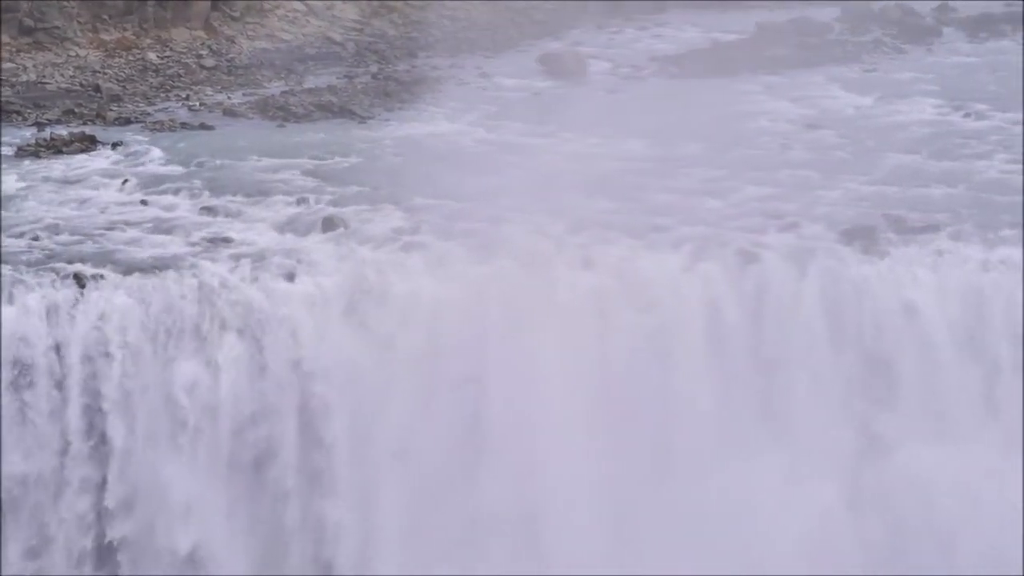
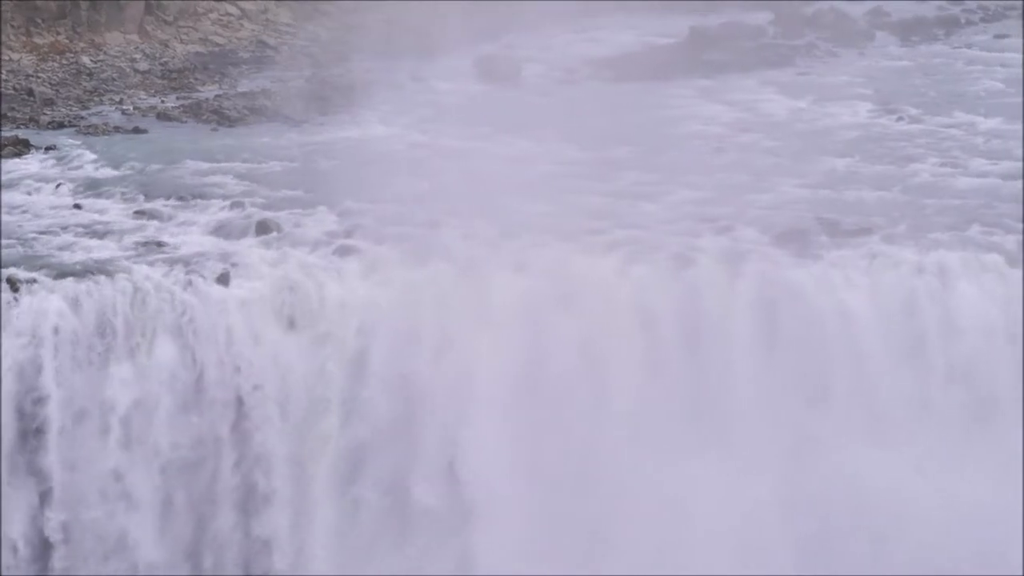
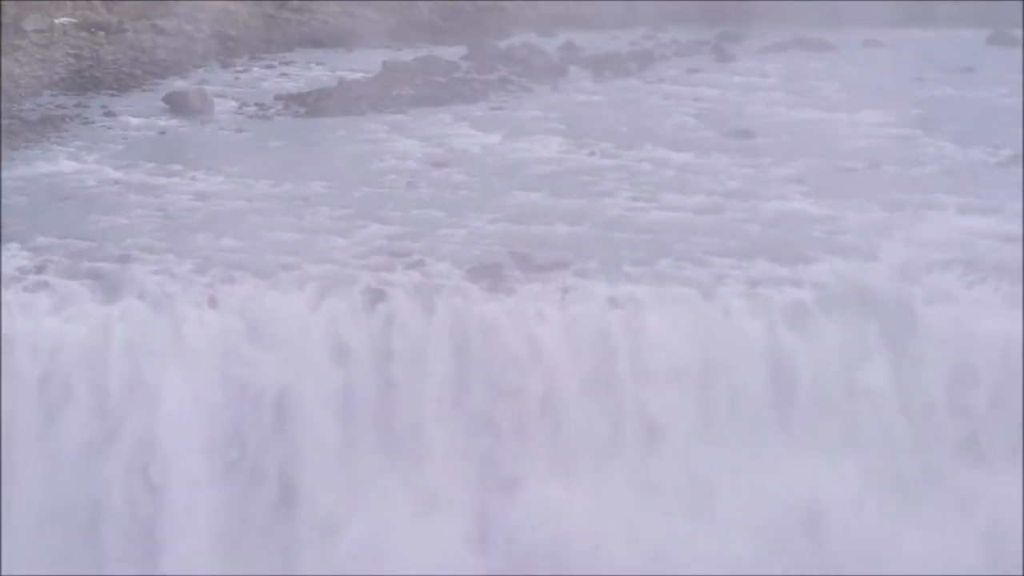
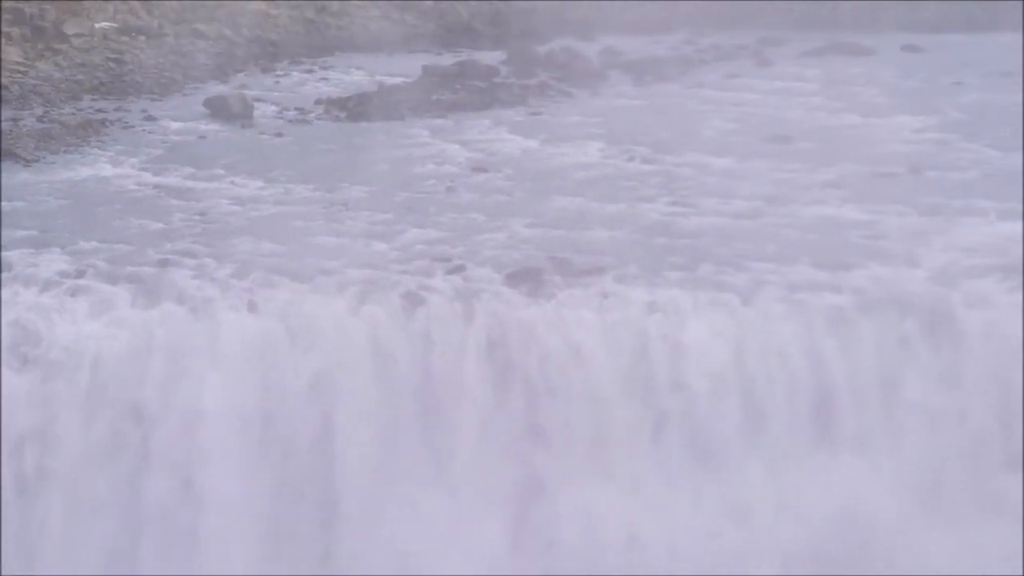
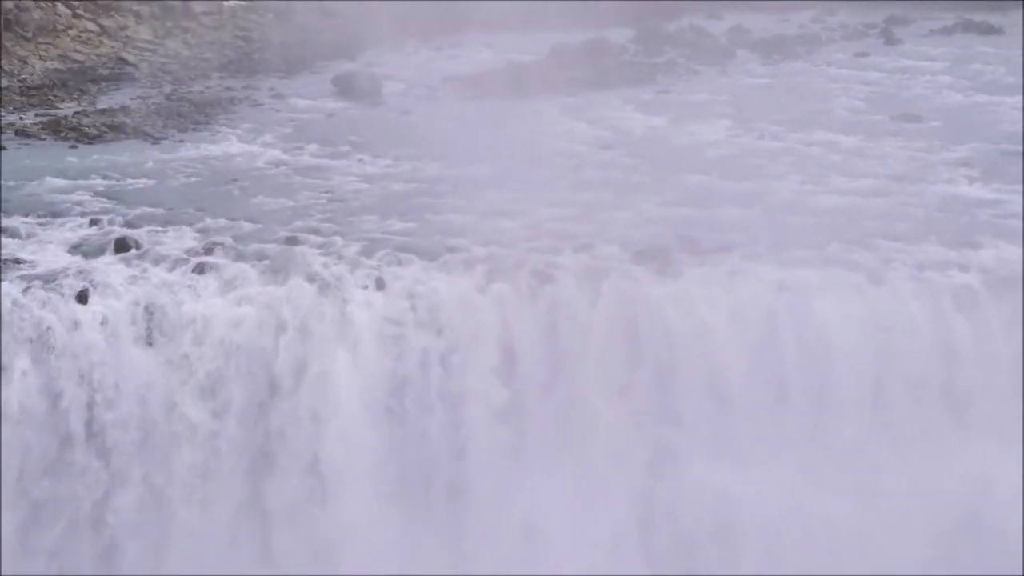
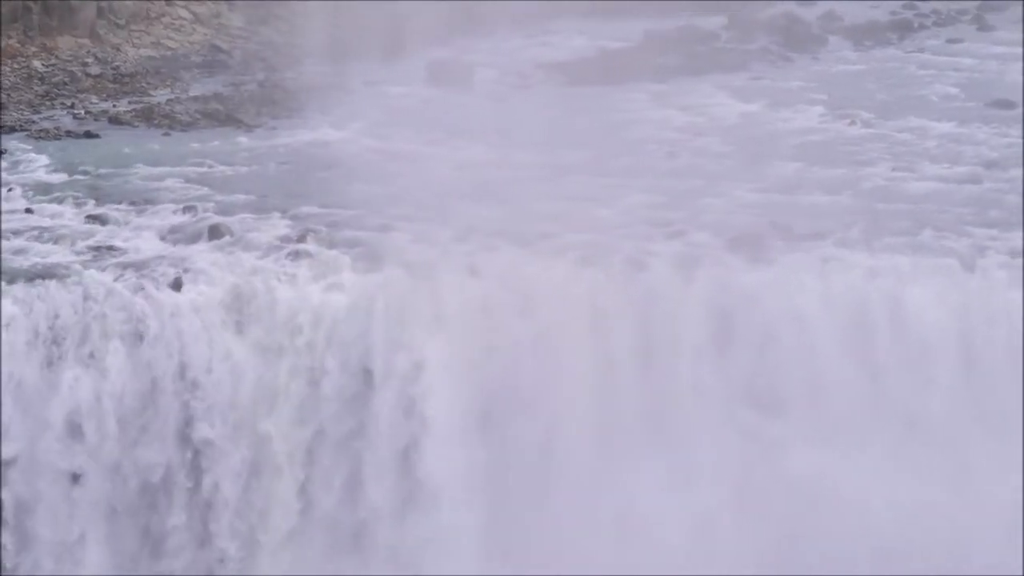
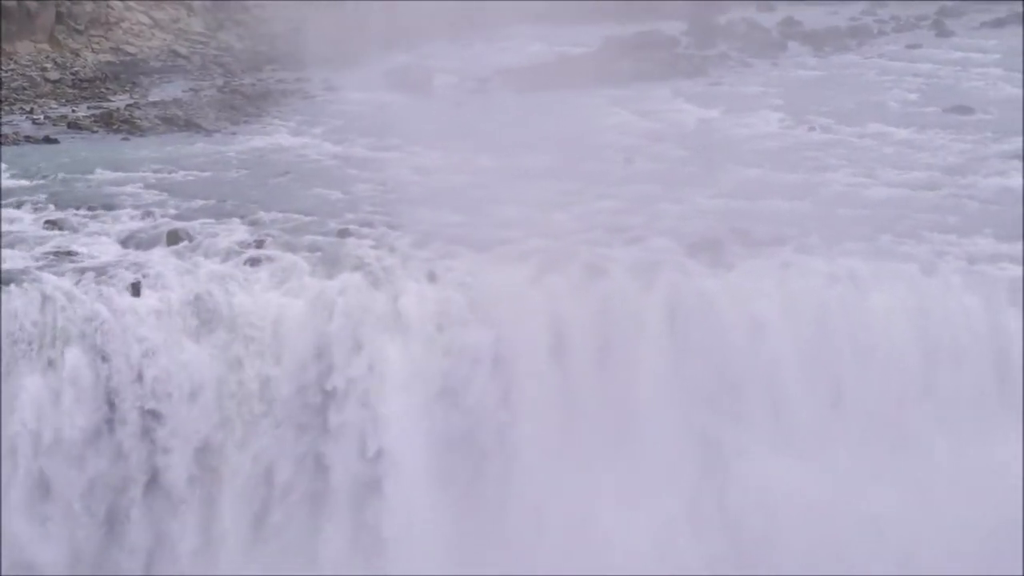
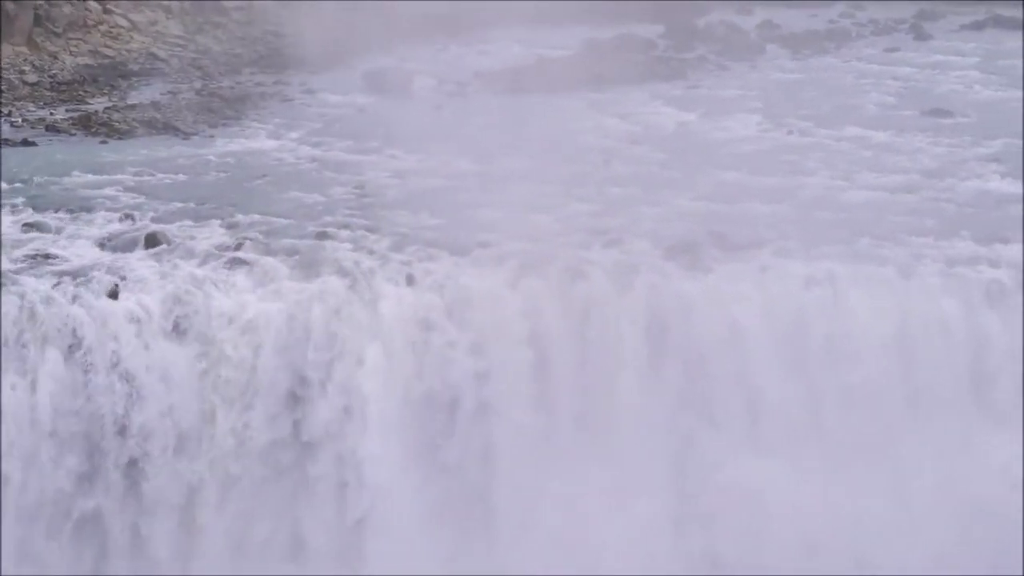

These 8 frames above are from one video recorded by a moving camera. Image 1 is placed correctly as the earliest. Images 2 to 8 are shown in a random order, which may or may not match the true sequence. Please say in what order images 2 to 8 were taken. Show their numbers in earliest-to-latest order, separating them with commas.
2, 6, 7, 8, 5, 4, 3
